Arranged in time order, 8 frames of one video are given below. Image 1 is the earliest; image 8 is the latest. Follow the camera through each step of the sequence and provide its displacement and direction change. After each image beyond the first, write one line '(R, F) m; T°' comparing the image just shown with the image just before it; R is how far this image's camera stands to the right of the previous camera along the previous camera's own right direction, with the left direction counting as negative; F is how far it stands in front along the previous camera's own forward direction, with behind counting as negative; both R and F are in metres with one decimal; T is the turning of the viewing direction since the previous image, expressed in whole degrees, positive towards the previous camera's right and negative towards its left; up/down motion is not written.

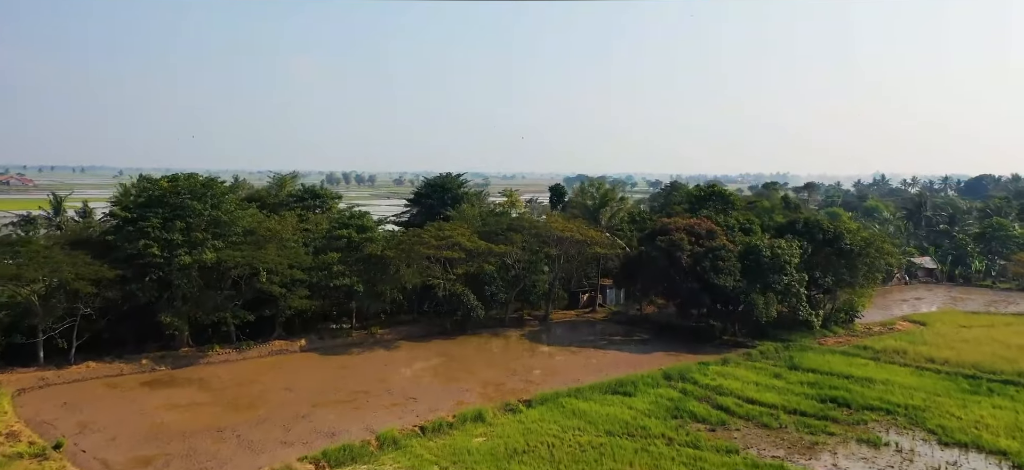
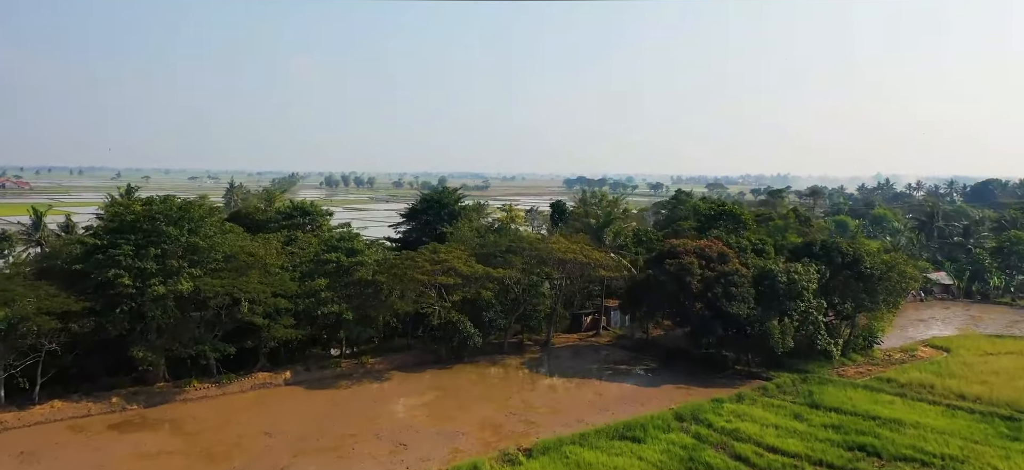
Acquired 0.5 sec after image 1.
(0.0, +1.3) m; 0°
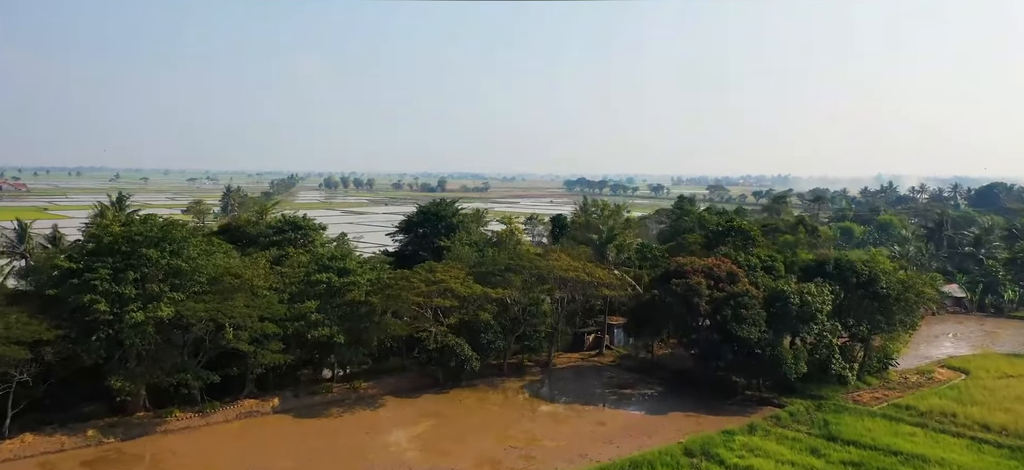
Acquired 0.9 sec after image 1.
(0.0, +0.9) m; 0°
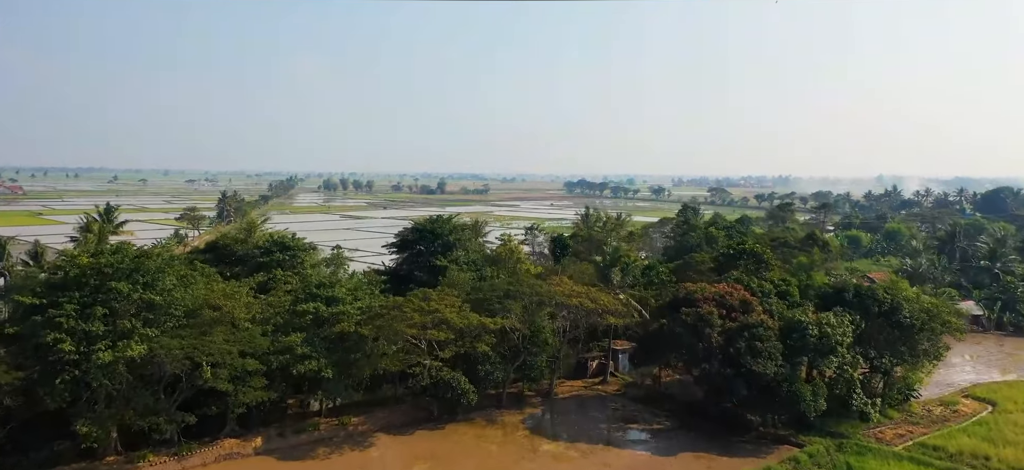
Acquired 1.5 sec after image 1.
(0.0, +1.2) m; 0°
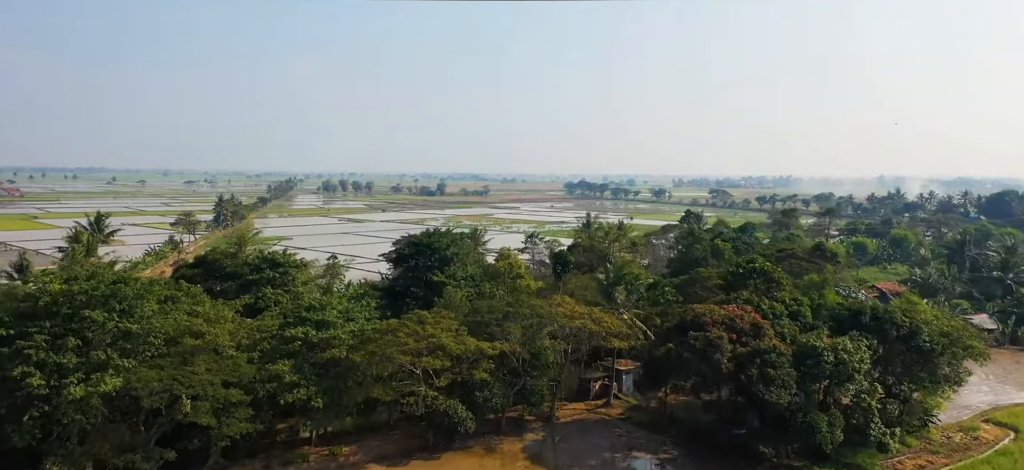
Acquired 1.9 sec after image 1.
(0.0, +0.9) m; 0°
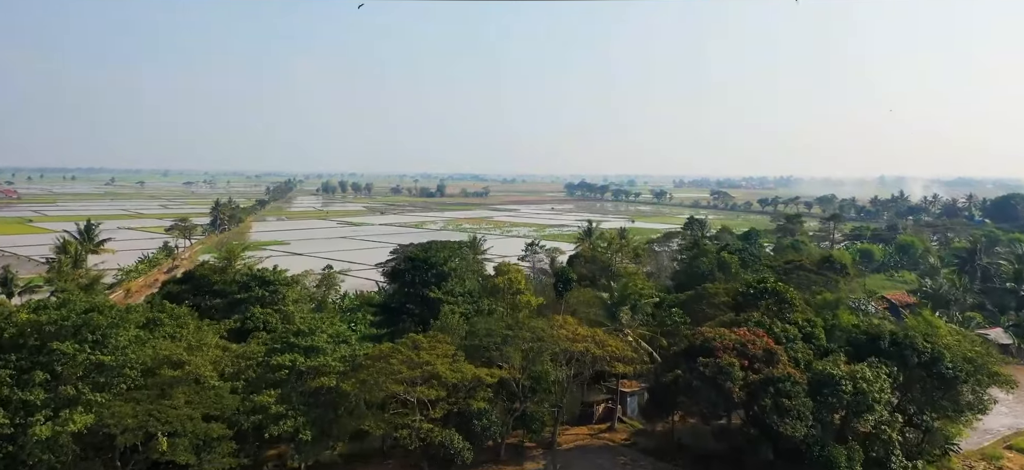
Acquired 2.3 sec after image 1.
(0.0, +1.0) m; 0°
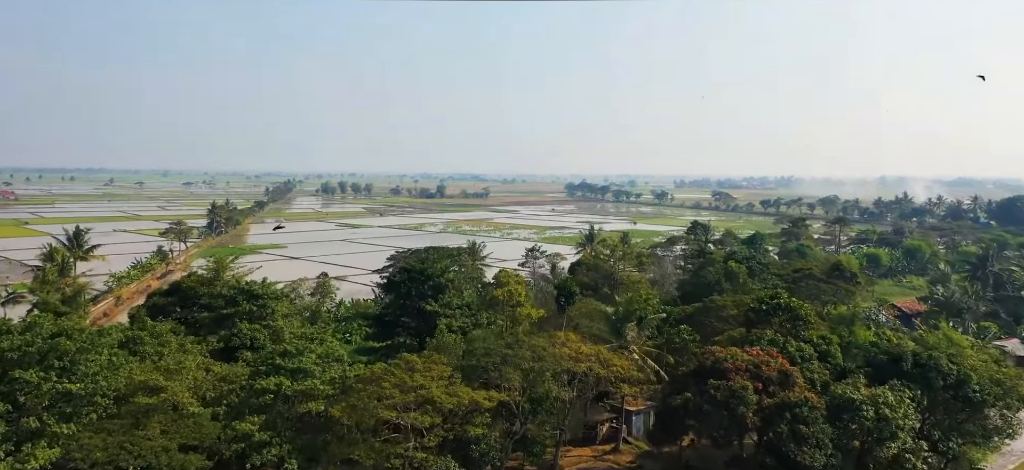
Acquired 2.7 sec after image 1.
(0.0, +1.0) m; 0°
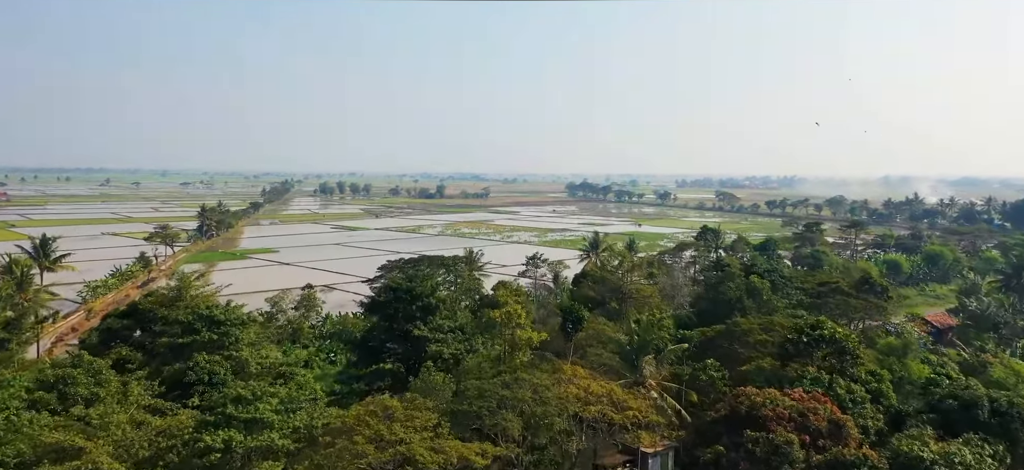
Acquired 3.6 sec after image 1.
(+0.1, +2.7) m; 0°
